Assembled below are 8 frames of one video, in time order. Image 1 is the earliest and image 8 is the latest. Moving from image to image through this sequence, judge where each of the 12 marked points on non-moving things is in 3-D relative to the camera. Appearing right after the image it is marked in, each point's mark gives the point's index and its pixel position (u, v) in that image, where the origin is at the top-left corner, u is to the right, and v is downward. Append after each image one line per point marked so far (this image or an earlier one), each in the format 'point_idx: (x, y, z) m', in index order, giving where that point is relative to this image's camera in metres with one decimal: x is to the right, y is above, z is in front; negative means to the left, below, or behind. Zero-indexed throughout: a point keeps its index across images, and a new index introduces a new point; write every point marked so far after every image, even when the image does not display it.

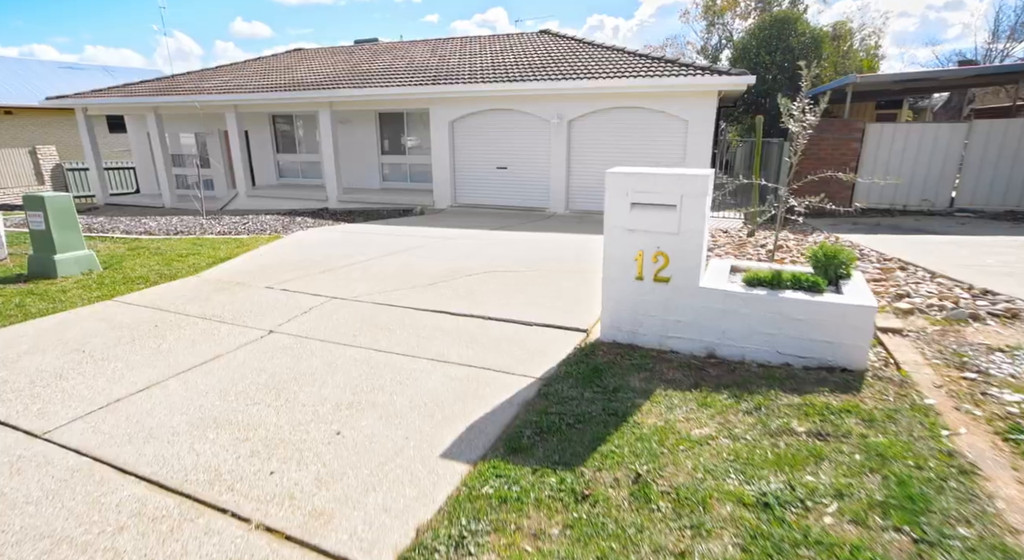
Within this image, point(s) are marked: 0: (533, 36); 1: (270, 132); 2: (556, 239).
0: (+0.7, +7.4, +17.3) m
1: (-8.2, +5.0, +19.2) m
2: (+0.6, +0.6, +7.9) m
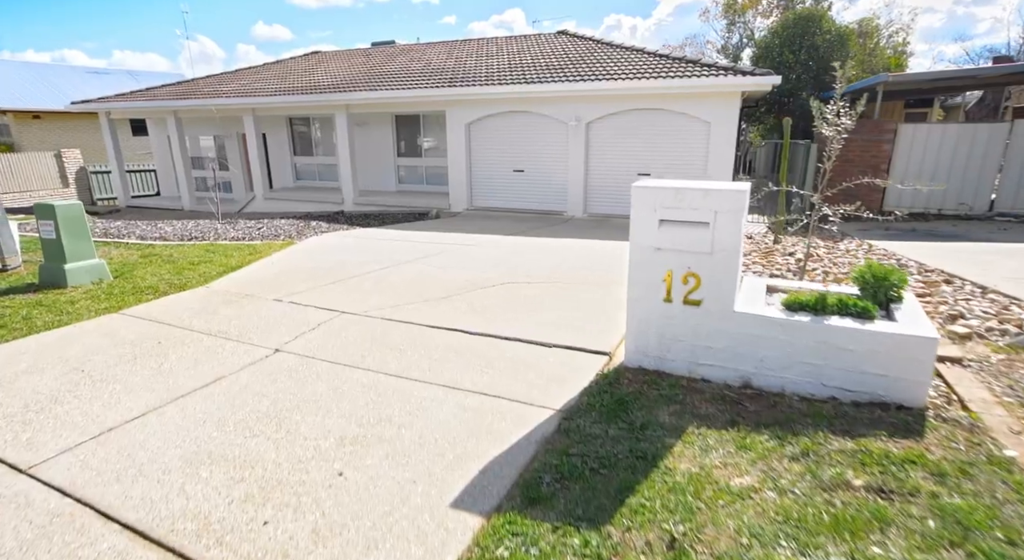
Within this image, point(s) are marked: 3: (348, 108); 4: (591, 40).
0: (+1.2, +7.3, +17.1) m
1: (-7.6, +4.9, +19.2) m
2: (+0.8, +0.5, +7.7) m
3: (-4.7, +4.9, +16.1) m
4: (+2.2, +6.6, +15.8) m
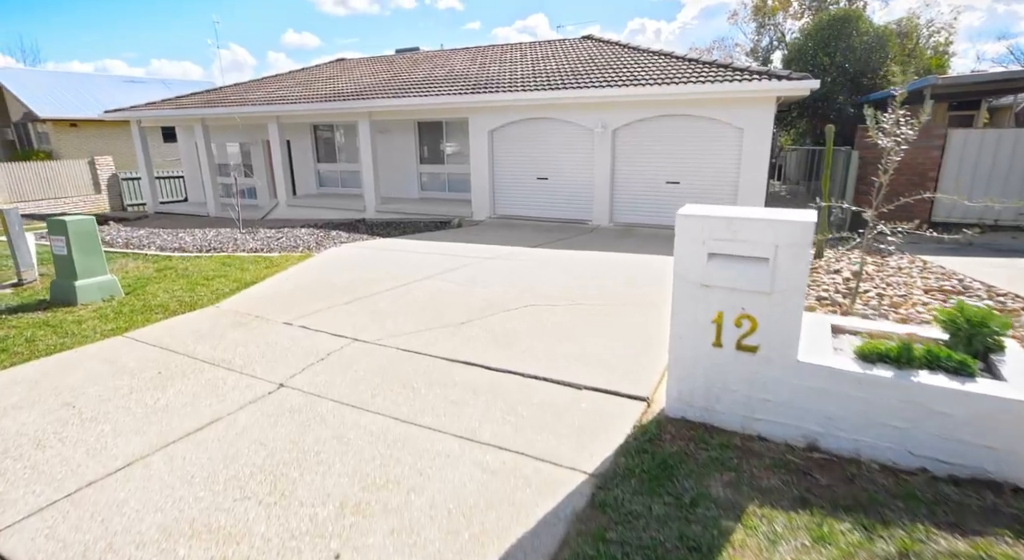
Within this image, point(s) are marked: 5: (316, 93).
0: (+1.9, +7.0, +16.7) m
1: (-6.8, +4.7, +19.2) m
2: (+1.1, +0.3, +7.3) m
3: (-4.0, +4.6, +16.0) m
4: (+2.9, +6.4, +15.4) m
5: (-6.1, +5.8, +17.6) m
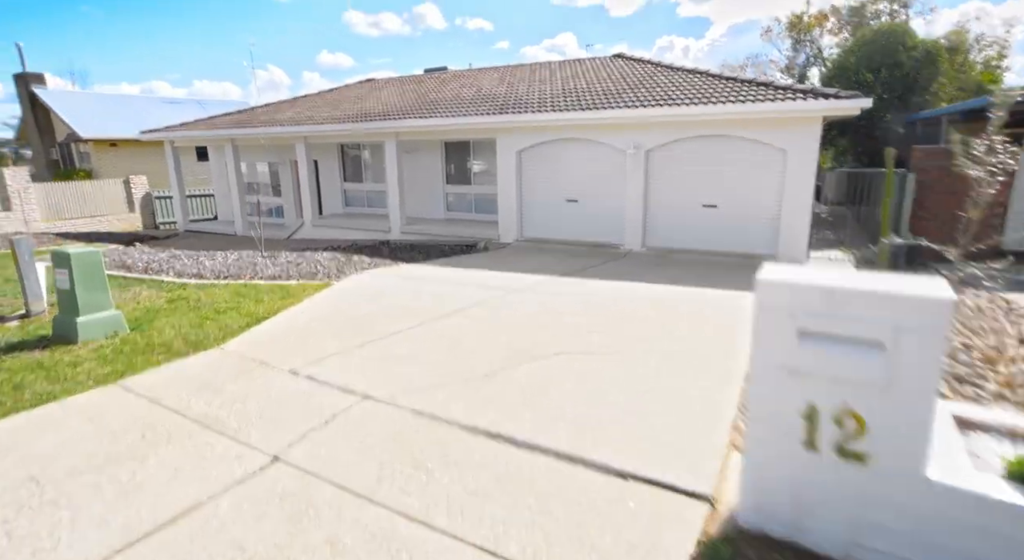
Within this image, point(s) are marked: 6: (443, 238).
0: (+2.7, +6.3, +16.3) m
1: (-5.9, +4.0, +19.1) m
2: (+1.5, -0.2, +6.8) m
3: (-3.2, +4.0, +15.8) m
4: (+3.7, +5.7, +14.9) m
5: (-5.2, +5.1, +17.5) m
6: (-1.9, +1.1, +15.1) m
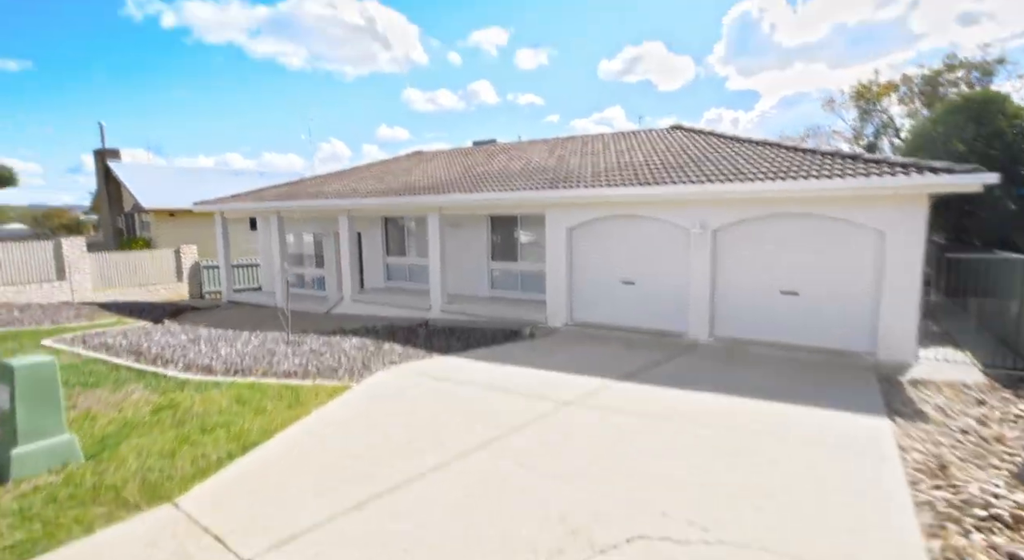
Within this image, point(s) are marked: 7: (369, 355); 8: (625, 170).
0: (+4.1, +4.0, +15.4) m
1: (-4.3, +1.5, +18.6) m
2: (+2.0, -1.3, +5.3) m
3: (-1.9, +1.9, +15.1) m
4: (+4.9, +3.5, +13.9) m
5: (-3.7, +2.8, +17.1) m
6: (-0.7, -1.0, +14.0) m
7: (-2.3, -1.2, +8.9) m
8: (+2.5, +2.5, +12.6) m
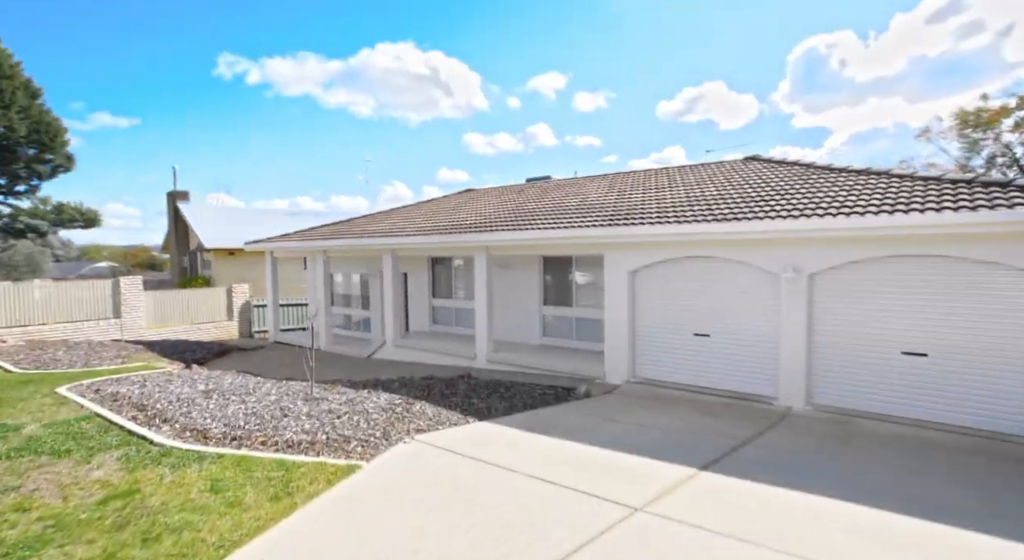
0: (+5.5, +2.8, +13.7) m
1: (-2.6, +0.1, +17.6) m
2: (+2.3, -1.7, +3.6) m
3: (-0.6, +0.7, +13.9) m
4: (+6.1, +2.5, +12.1) m
5: (-2.2, +1.6, +16.1) m
6: (+0.5, -2.0, +12.5) m
7: (-1.6, -1.8, +7.6) m
8: (+3.6, +1.5, +11.0) m
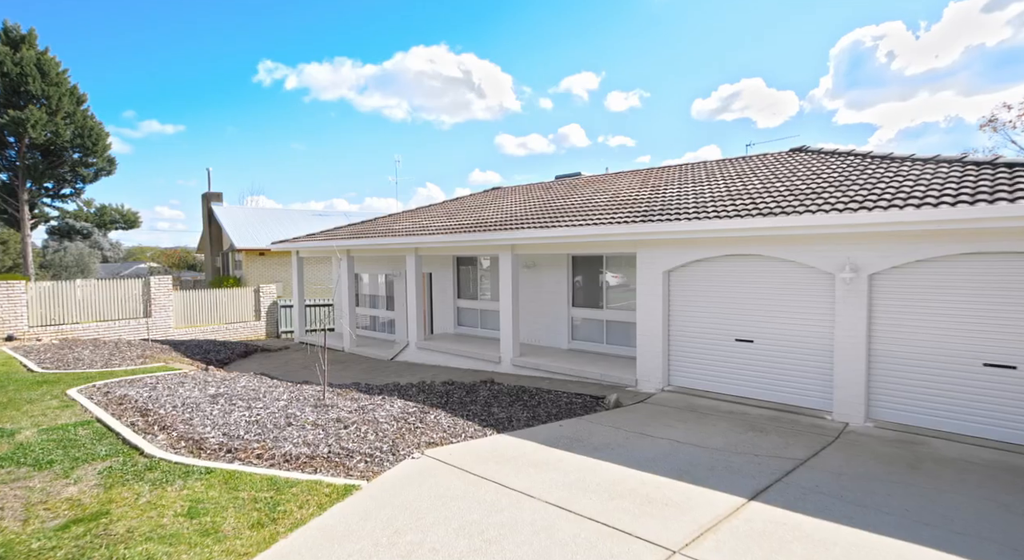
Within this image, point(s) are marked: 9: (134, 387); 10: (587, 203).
0: (+6.1, +2.8, +12.7) m
1: (-1.8, +0.1, +17.0) m
2: (+2.3, -1.7, +2.7) m
3: (0.0, +0.7, +13.2) m
4: (+6.6, +2.4, +11.1) m
5: (-1.4, +1.5, +15.5) m
6: (+1.0, -2.0, +11.8) m
7: (-1.3, -1.8, +7.0) m
8: (+4.0, +1.5, +10.1) m
9: (-6.2, -1.8, +9.4) m
10: (+1.8, +1.9, +13.8) m
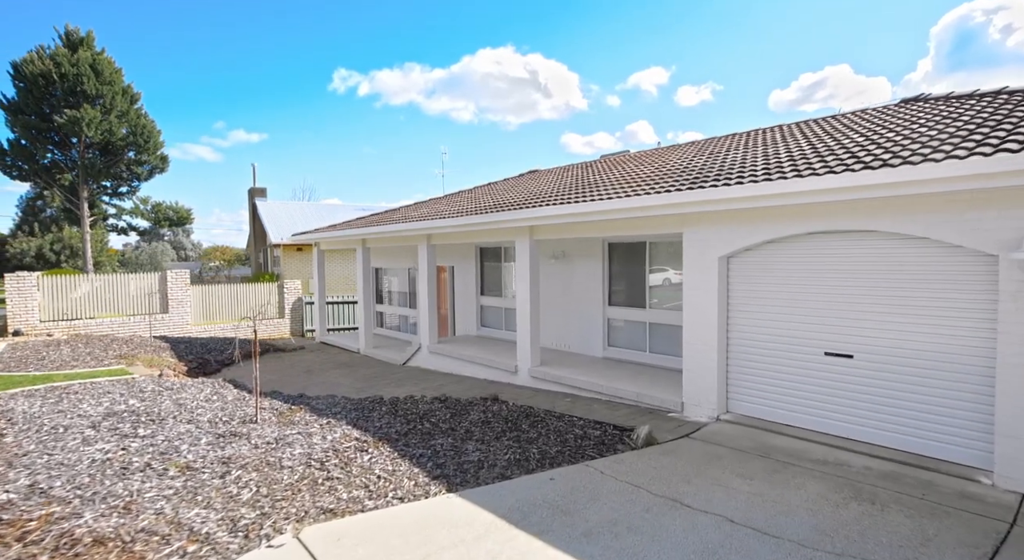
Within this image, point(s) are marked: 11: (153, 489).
0: (+6.3, +2.9, +9.5) m
1: (-1.0, +0.3, +14.7) m
2: (+1.4, -1.6, 0.0) m
3: (+0.4, +0.9, +10.7) m
4: (+6.7, +2.6, +7.8) m
5: (-0.8, +1.7, +13.2) m
6: (+1.2, -1.8, +9.1) m
7: (-1.7, -1.7, +4.7) m
8: (+4.0, +1.6, +7.1) m
9: (-6.3, -1.6, +7.6) m
10: (+2.3, +2.0, +11.0) m
11: (-2.7, -1.6, +4.4) m
